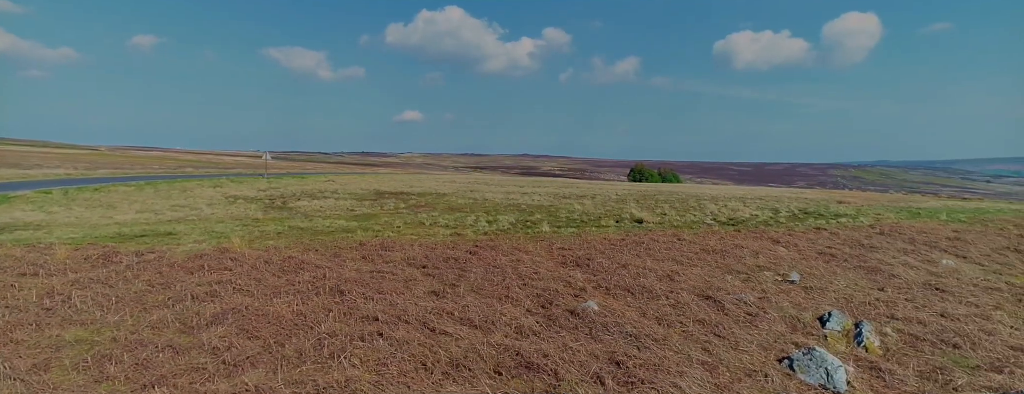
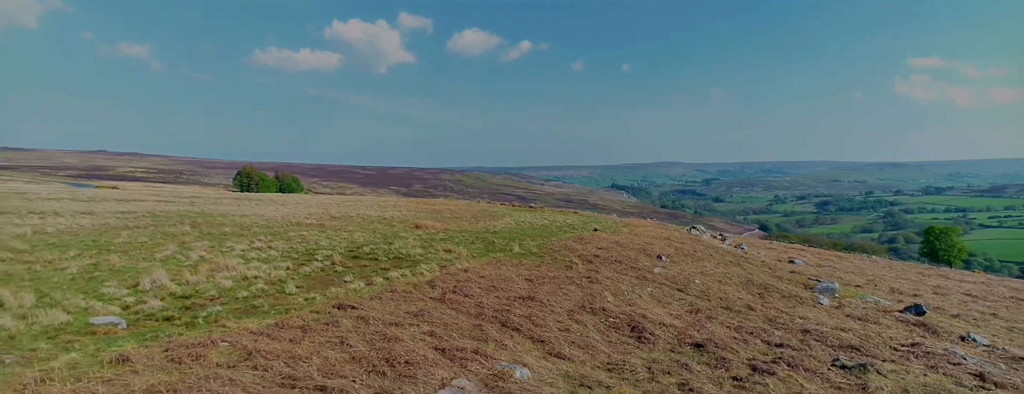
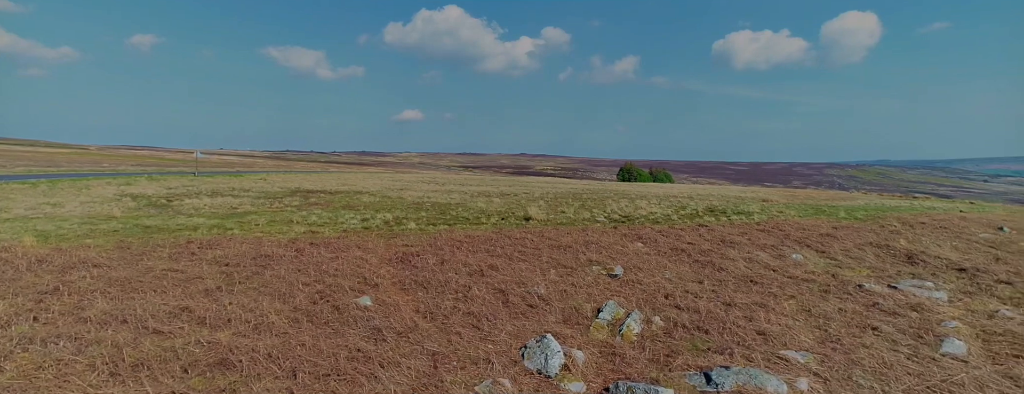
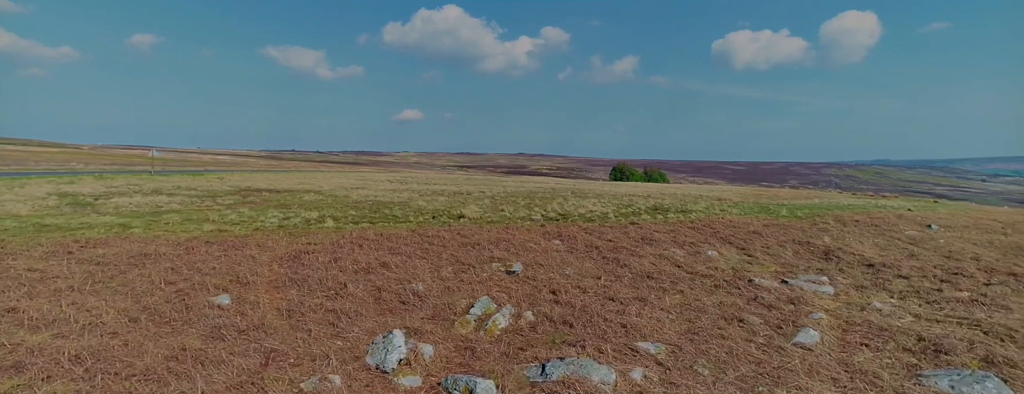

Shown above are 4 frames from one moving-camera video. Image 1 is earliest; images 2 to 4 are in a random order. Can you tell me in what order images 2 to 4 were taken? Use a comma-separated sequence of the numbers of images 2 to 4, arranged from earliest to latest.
3, 4, 2
